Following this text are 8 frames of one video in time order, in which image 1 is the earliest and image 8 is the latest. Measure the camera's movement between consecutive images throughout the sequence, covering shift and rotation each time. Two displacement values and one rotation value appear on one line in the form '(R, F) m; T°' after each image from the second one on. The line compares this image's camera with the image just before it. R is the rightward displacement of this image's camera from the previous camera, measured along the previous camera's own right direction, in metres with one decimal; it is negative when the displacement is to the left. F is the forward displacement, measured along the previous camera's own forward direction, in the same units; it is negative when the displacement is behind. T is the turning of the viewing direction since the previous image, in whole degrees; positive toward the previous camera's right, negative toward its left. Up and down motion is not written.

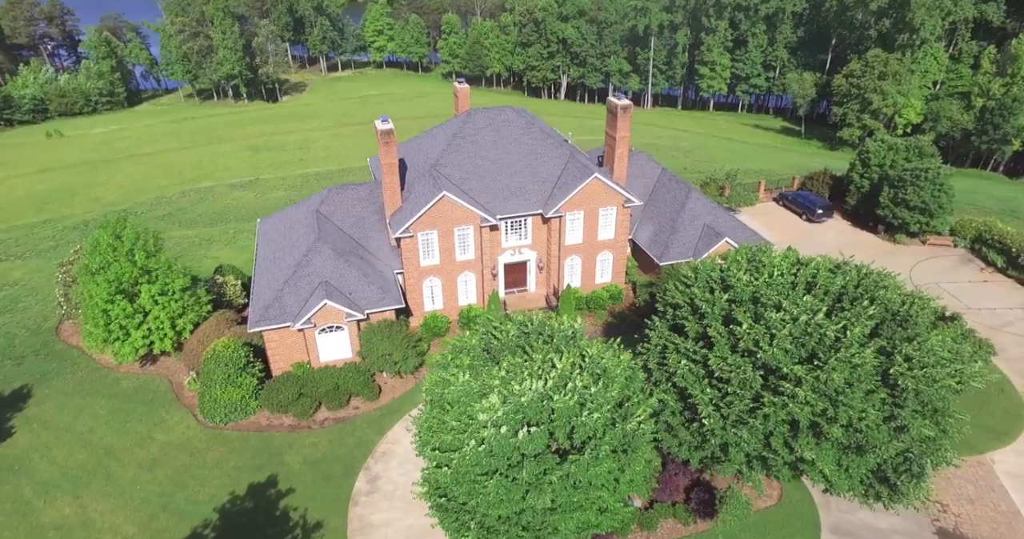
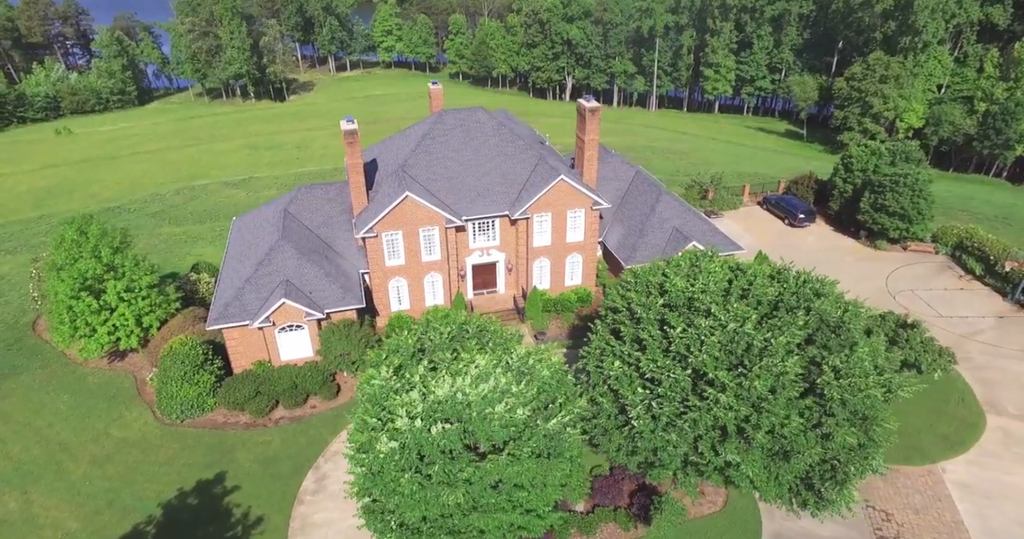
(+2.3, 0.0) m; -1°
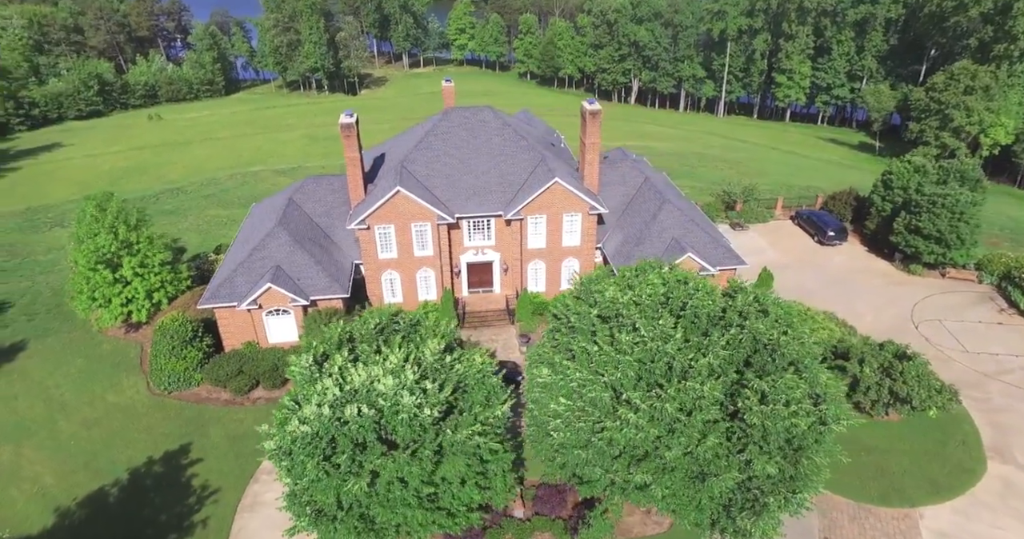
(+3.9, +0.4) m; -6°
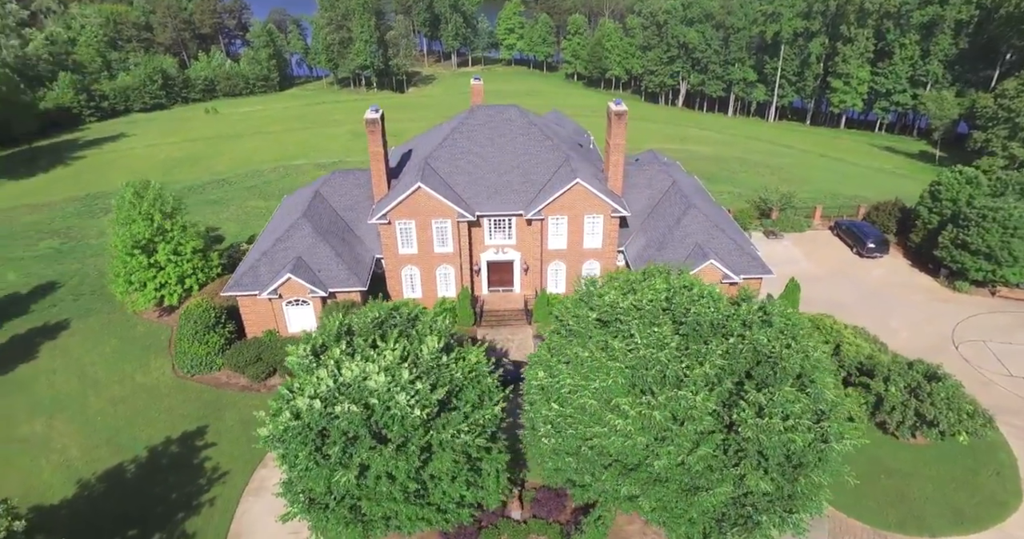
(+1.2, +0.2) m; -4°
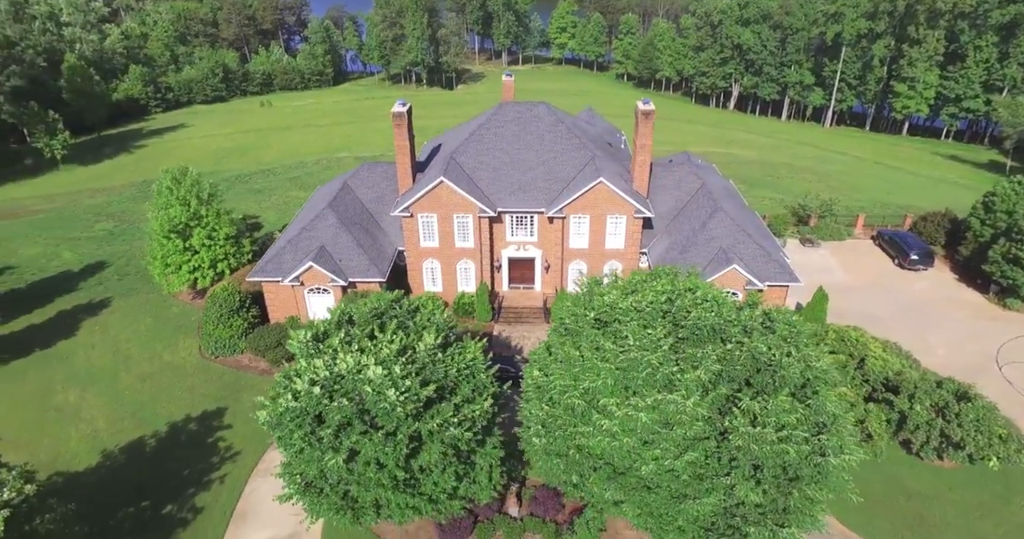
(+1.3, +0.2) m; -4°
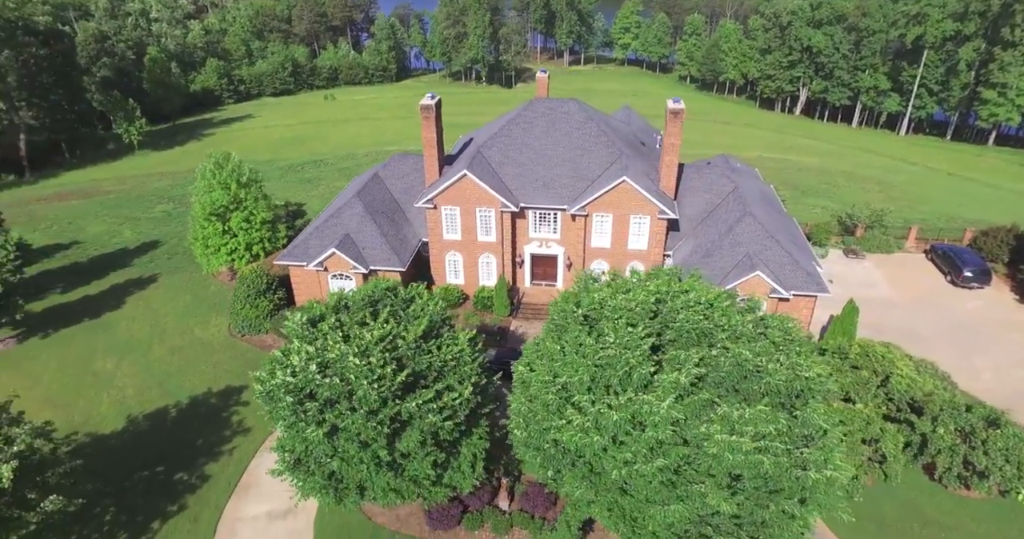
(+1.8, +0.1) m; -5°
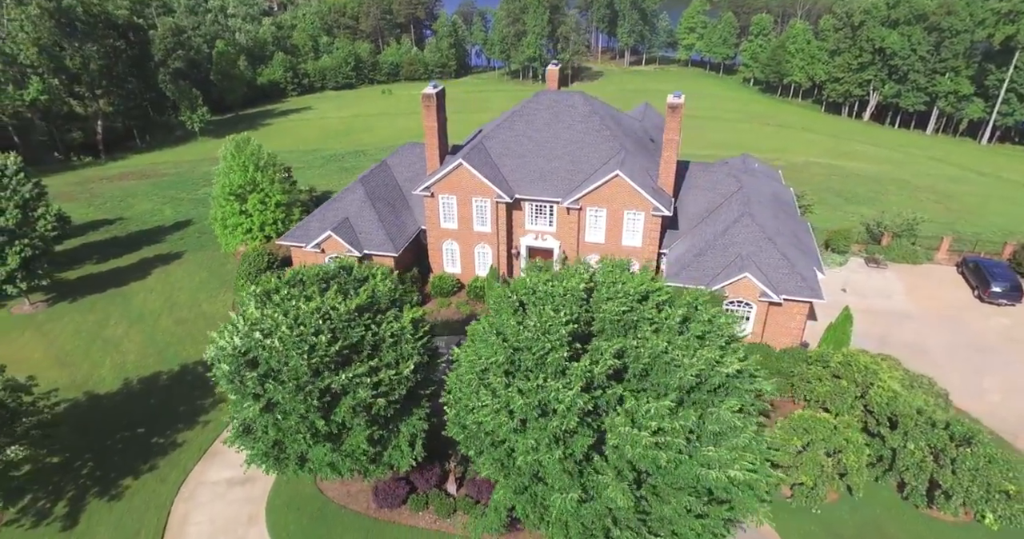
(+3.4, +0.1) m; -5°
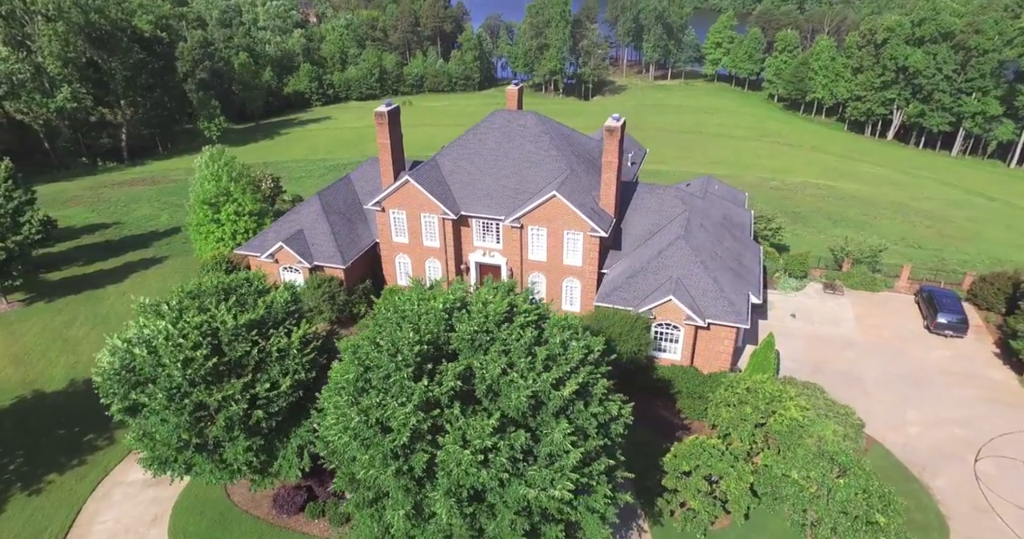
(+4.5, -0.5) m; -2°
